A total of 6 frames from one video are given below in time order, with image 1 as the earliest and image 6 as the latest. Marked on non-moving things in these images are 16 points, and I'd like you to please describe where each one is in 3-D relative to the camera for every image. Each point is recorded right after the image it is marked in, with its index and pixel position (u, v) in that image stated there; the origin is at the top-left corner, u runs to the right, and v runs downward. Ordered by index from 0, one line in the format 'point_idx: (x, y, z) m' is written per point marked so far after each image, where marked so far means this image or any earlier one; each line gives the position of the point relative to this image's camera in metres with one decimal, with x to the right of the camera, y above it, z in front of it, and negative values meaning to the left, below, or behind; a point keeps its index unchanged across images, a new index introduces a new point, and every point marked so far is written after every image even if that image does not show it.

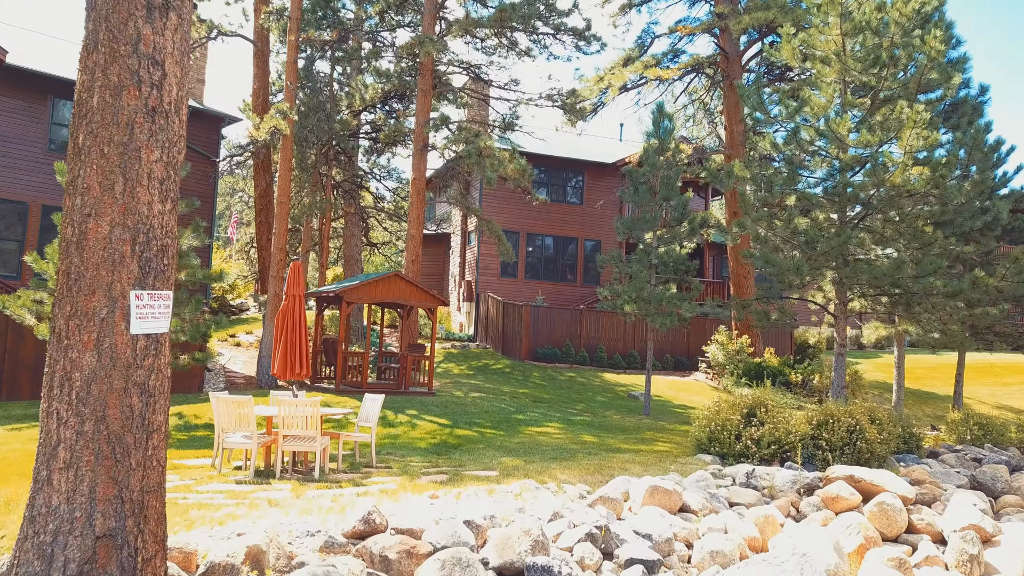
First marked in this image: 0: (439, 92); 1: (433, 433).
0: (-2.6, +6.8, +19.2) m
1: (-1.7, -3.1, +11.8) m
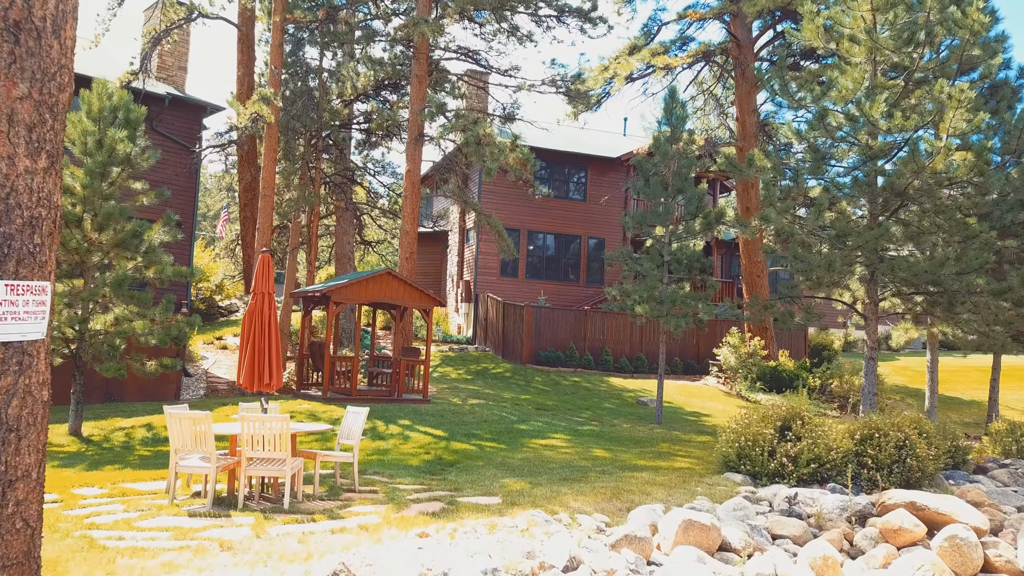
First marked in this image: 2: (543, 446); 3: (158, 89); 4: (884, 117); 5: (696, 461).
0: (-2.6, +6.9, +18.1) m
1: (-1.6, -3.1, +10.6) m
2: (+0.6, -3.1, +11.0) m
3: (-11.0, +6.2, +17.2) m
4: (+8.2, +3.7, +12.1) m
5: (+3.3, -3.1, +10.0) m
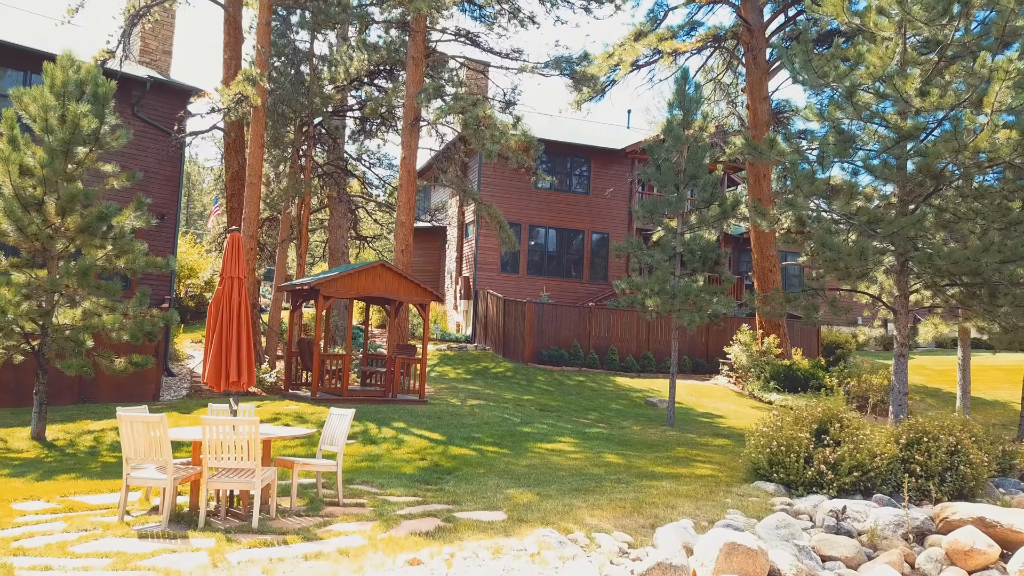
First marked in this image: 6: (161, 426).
0: (-2.5, +7.0, +17.2) m
1: (-1.6, -2.9, +9.7) m
2: (+0.7, -3.0, +10.0) m
3: (-11.0, +6.3, +16.2) m
4: (+8.2, +3.9, +11.2) m
5: (+3.4, -3.0, +9.1) m
6: (-3.6, -1.4, +5.6) m
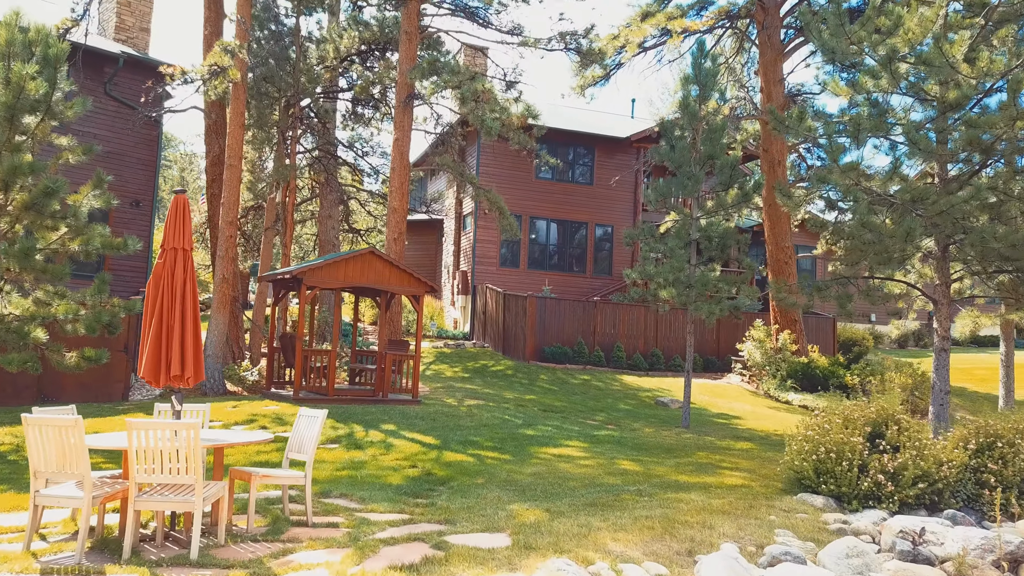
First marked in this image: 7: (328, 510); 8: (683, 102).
0: (-2.5, +7.3, +16.1) m
1: (-1.5, -2.7, +8.5) m
2: (+0.7, -2.7, +8.9) m
3: (-11.0, +6.6, +15.1) m
4: (+8.2, +4.2, +10.1) m
5: (+3.4, -2.7, +7.9) m
6: (-3.5, -1.2, +4.5) m
7: (-2.0, -2.4, +6.0) m
8: (+4.1, +4.4, +13.1) m
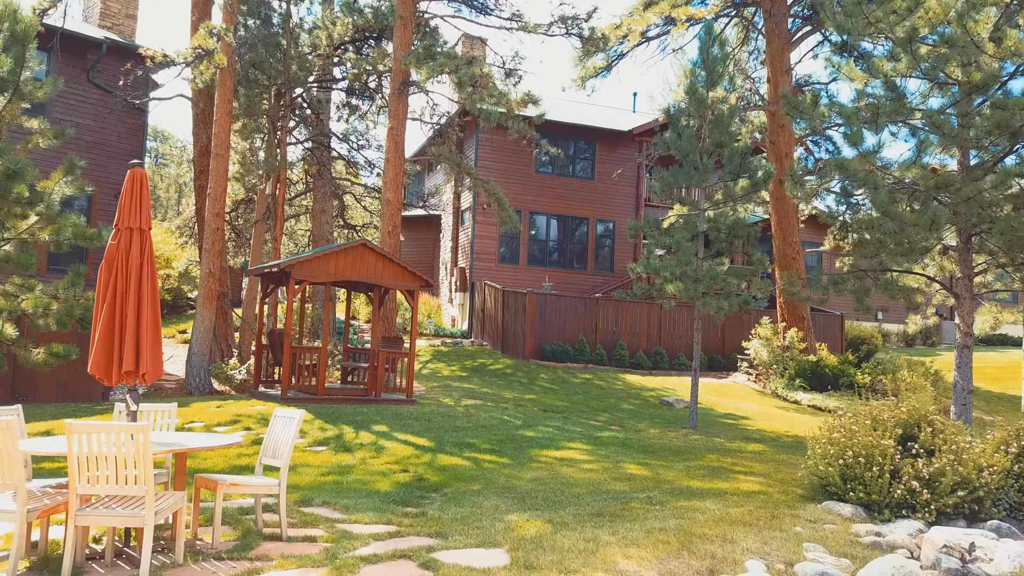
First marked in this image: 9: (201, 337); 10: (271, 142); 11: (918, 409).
0: (-2.5, +7.4, +15.5) m
1: (-1.6, -2.5, +8.0) m
2: (+0.7, -2.6, +8.3) m
3: (-11.0, +6.7, +14.5) m
4: (+8.2, +4.3, +9.5) m
5: (+3.4, -2.6, +7.4) m
6: (-3.5, -1.0, +3.9) m
7: (-2.0, -2.3, +5.4) m
8: (+4.1, +4.5, +12.5) m
9: (-7.4, -1.2, +13.0) m
10: (-6.8, +4.1, +15.5) m
11: (+4.8, -1.4, +6.5) m
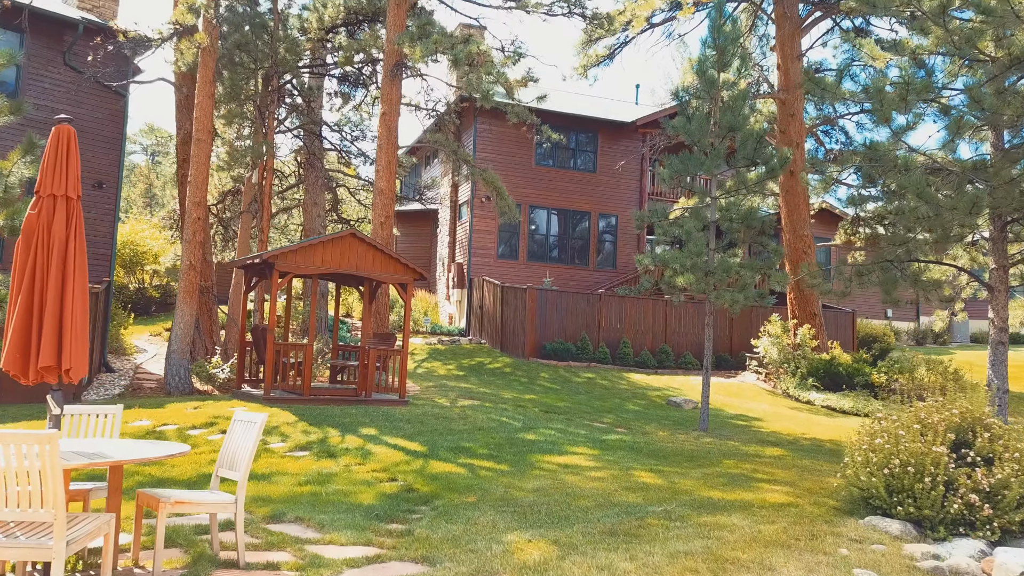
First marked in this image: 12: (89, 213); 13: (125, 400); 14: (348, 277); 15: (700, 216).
0: (-2.5, +7.5, +14.7) m
1: (-1.6, -2.4, +7.2) m
2: (+0.7, -2.5, +7.6) m
3: (-11.0, +6.8, +13.8) m
4: (+8.2, +4.4, +8.8) m
5: (+3.4, -2.5, +6.6) m
6: (-3.6, -0.9, +3.2) m
7: (-2.0, -2.2, +4.7) m
8: (+4.0, +4.7, +11.8) m
9: (-7.4, -1.0, +12.3) m
10: (-6.8, +4.3, +14.7) m
11: (+4.8, -1.3, +5.7) m
12: (-10.9, +1.9, +14.2) m
13: (-8.1, -2.4, +11.6) m
14: (-3.6, +0.2, +12.0) m
15: (+4.1, +1.6, +11.9) m
